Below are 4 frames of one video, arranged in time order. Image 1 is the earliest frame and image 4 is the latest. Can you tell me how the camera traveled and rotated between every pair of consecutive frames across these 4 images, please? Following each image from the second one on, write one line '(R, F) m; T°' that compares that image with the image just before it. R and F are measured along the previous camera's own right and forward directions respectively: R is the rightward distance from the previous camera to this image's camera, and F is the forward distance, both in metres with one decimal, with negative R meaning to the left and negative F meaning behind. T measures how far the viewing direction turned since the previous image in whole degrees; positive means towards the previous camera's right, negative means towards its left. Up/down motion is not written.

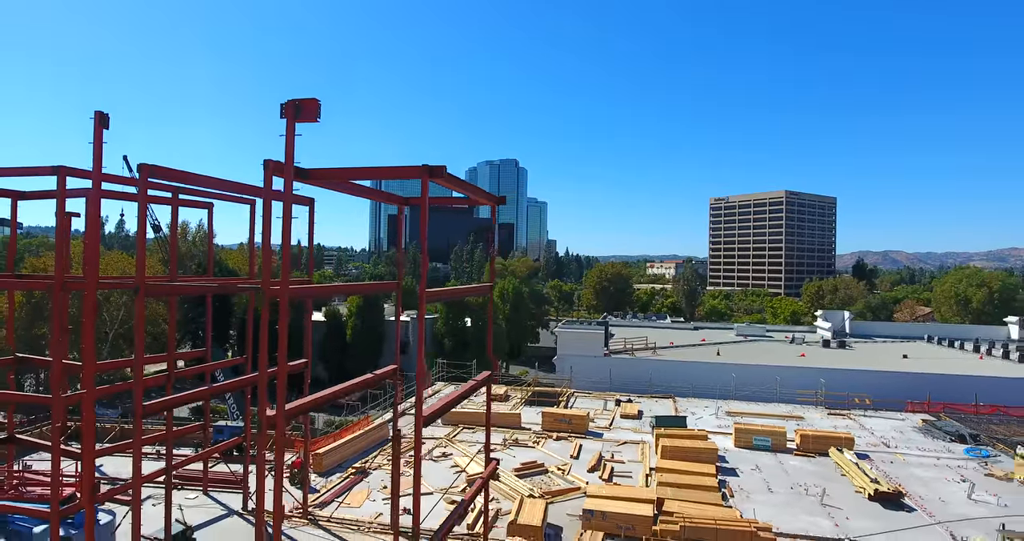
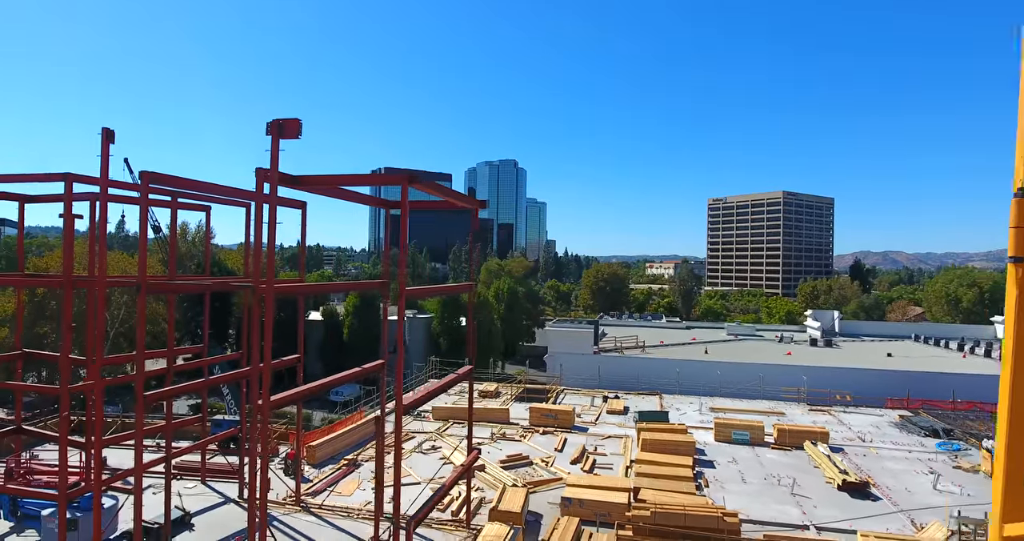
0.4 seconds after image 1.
(+0.2, -0.4) m; 0°
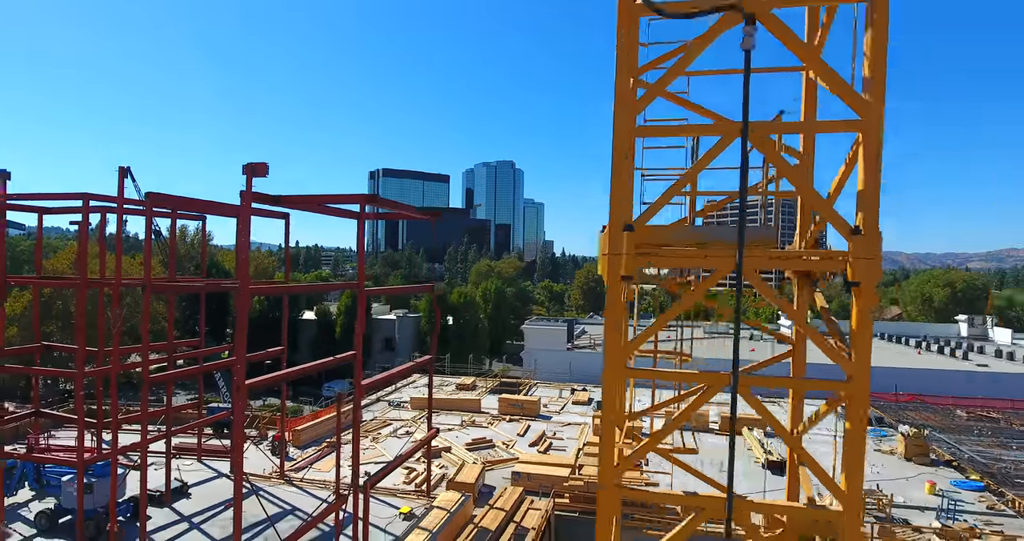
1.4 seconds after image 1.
(+0.7, -1.1) m; 0°
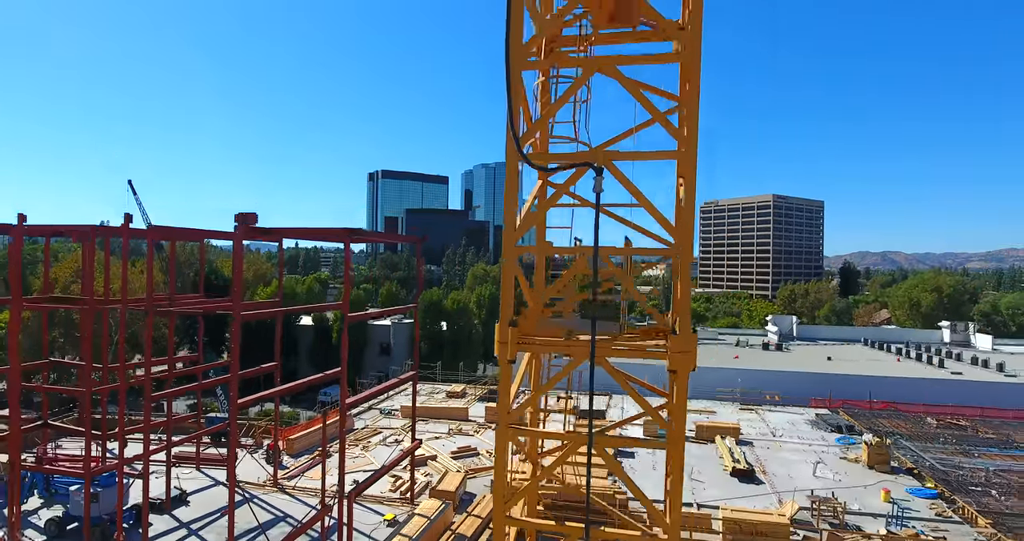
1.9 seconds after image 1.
(+0.3, -0.6) m; 0°
